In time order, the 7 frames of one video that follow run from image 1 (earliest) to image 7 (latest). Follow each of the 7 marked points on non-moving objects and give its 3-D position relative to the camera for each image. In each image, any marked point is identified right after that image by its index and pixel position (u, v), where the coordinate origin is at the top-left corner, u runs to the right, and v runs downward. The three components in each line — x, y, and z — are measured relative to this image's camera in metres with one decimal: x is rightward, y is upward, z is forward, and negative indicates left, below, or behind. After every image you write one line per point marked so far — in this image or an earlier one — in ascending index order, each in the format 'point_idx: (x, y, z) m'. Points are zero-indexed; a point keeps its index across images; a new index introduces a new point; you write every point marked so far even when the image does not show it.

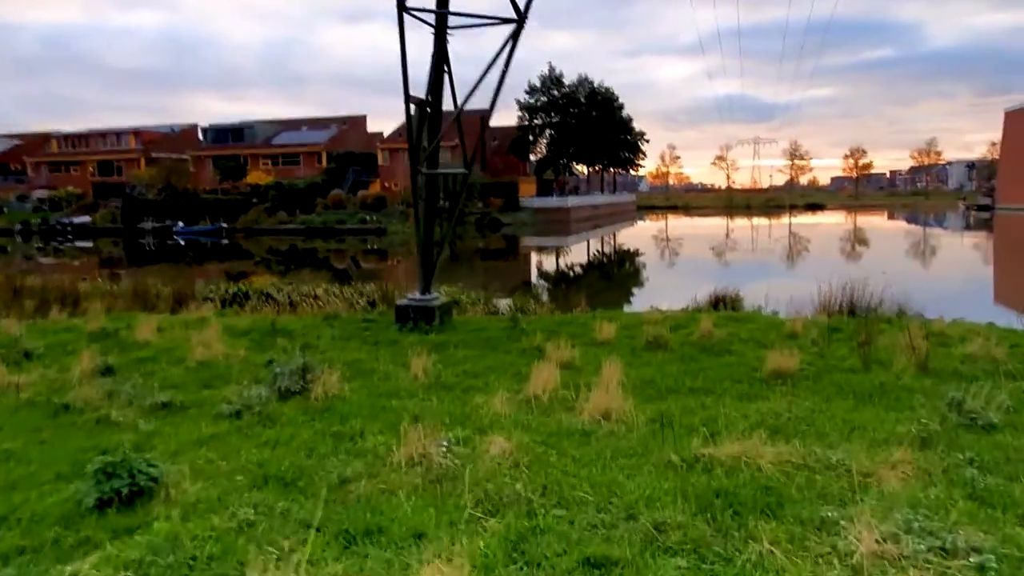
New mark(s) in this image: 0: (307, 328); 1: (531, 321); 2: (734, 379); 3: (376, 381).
0: (-2.6, -0.5, +9.1) m
1: (+0.3, -0.4, +9.6) m
2: (+1.8, -0.8, +6.0) m
3: (-1.1, -0.8, +6.2) m
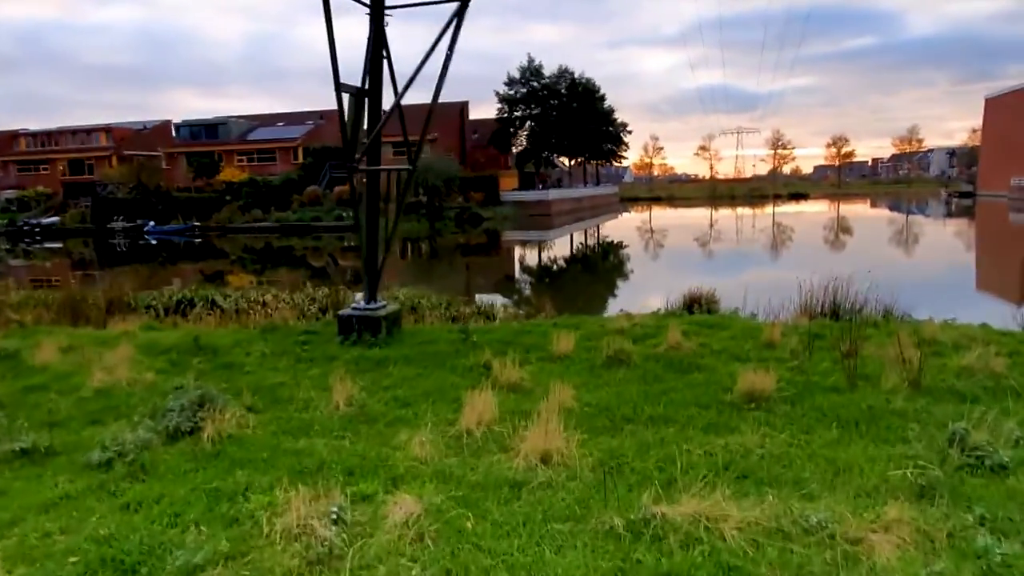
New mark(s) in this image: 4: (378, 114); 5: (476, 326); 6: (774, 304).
0: (-3.1, -0.6, +8.2) m
1: (-0.2, -0.5, +8.7) m
2: (+1.3, -0.8, +5.2) m
3: (-1.6, -0.9, +5.4) m
4: (-1.4, +1.9, +7.9) m
5: (-0.4, -0.5, +9.6) m
6: (+6.7, +0.1, +18.5) m
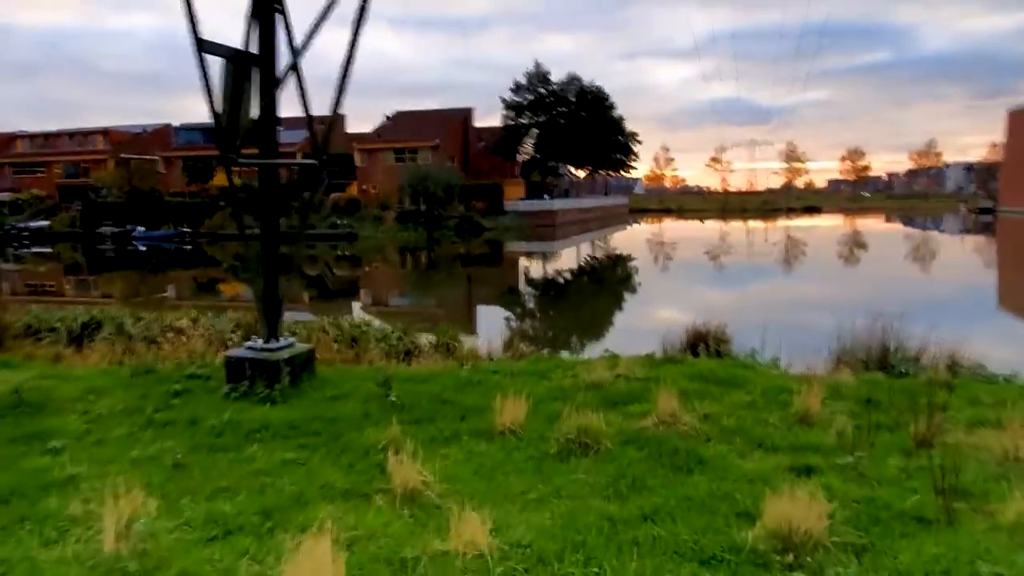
0: (-3.6, -0.9, +6.1) m
1: (-0.7, -0.8, +6.6) m
2: (+0.8, -1.1, +3.1) m
3: (-2.2, -1.2, +3.2) m
4: (-1.9, +1.6, +5.8) m
5: (-0.9, -0.8, +7.5) m
6: (+6.3, -0.5, +16.3) m
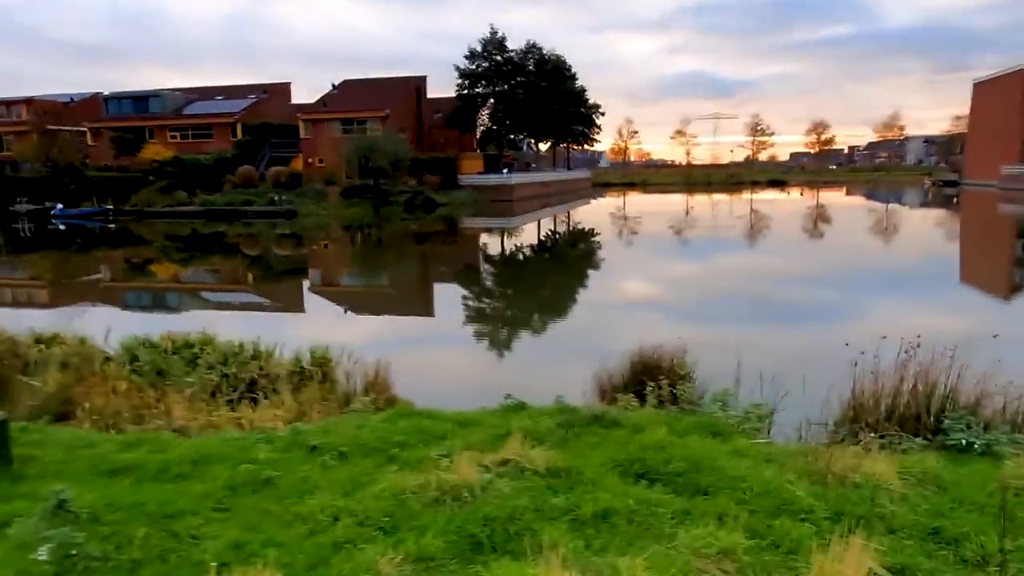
0: (-4.5, -1.1, +3.3) m
1: (-1.7, -1.0, +4.0) m
2: (0.0, -1.4, +0.5) m
3: (-3.0, -1.5, +0.5) m
4: (-2.9, +1.4, +3.0) m
5: (-1.9, -1.0, +4.8) m
6: (+4.9, -0.3, +13.9) m
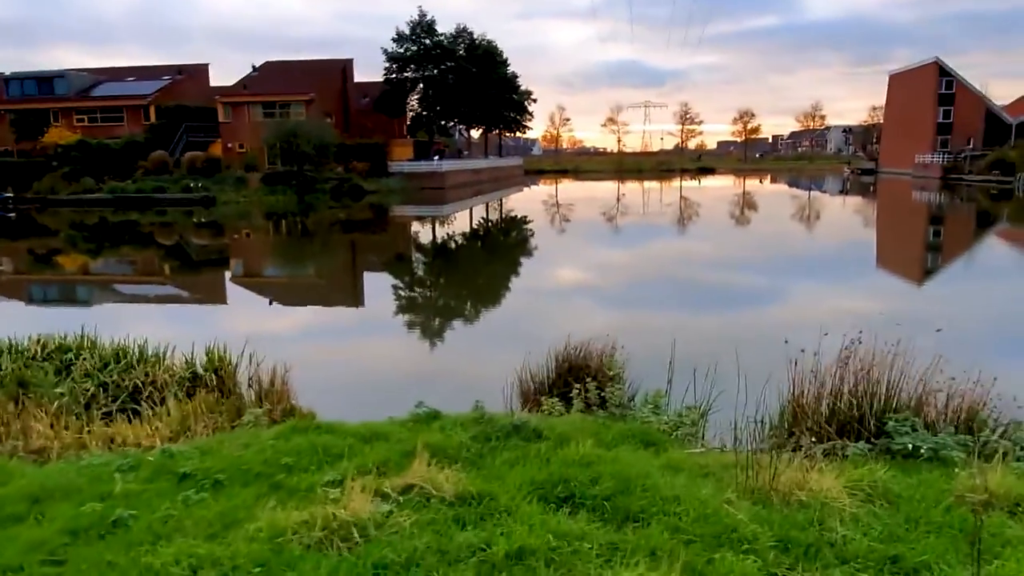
0: (-4.9, -1.2, +2.4) m
1: (-2.1, -1.0, +3.3) m
2: (-0.2, -1.5, 0.0) m
3: (-3.1, -1.6, -0.3) m
4: (-3.2, +1.3, +2.2) m
5: (-2.4, -1.0, +4.1) m
6: (+3.5, 0.0, +13.8) m
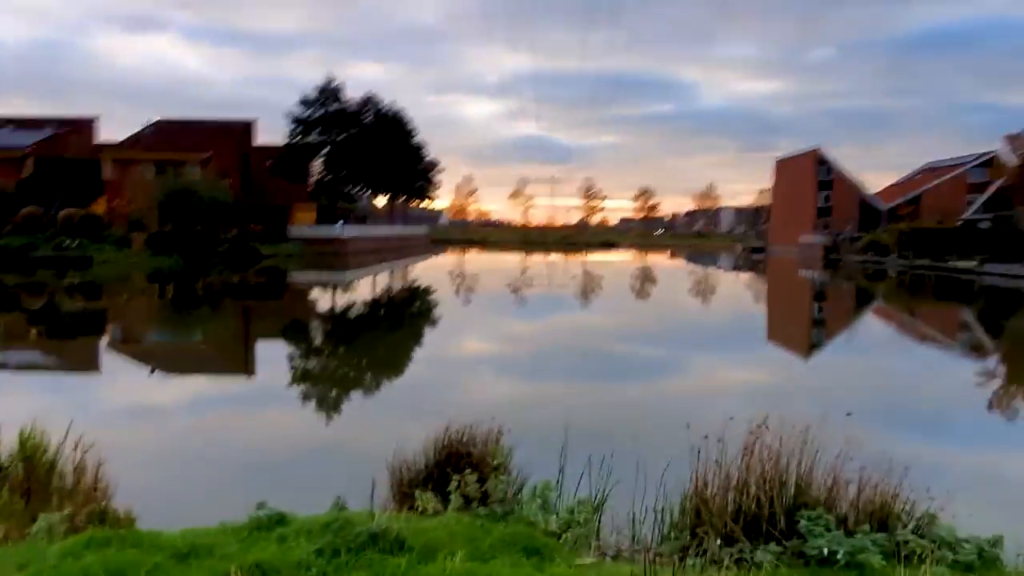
0: (-5.3, -1.3, +1.0) m
1: (-2.7, -1.2, +2.3) m
2: (-0.3, -1.4, -0.8) m
3: (-3.2, -1.4, -1.4) m
4: (-3.6, +1.2, +1.3) m
5: (-3.1, -1.3, +3.0) m
6: (+1.6, -1.4, +13.4) m
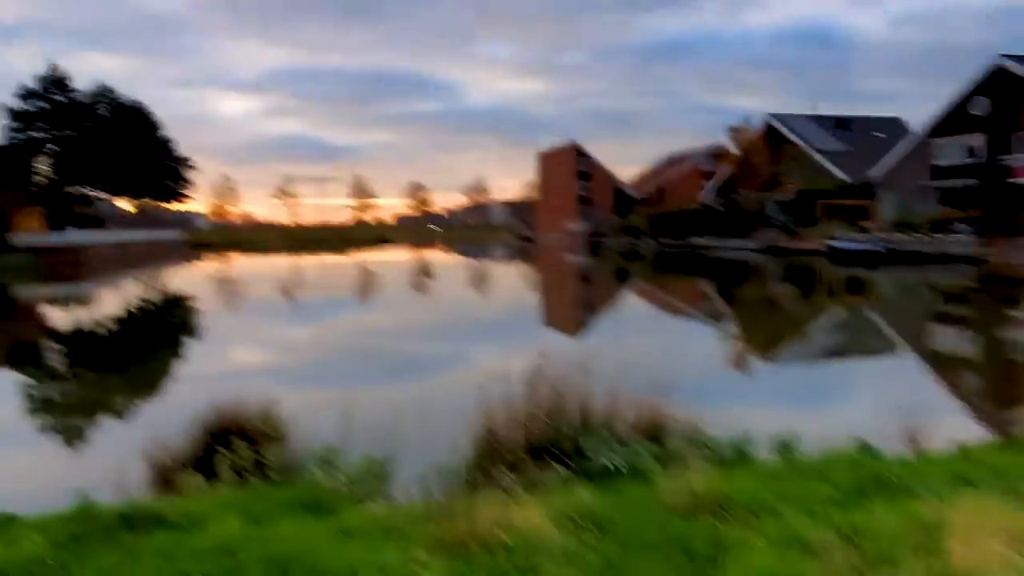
0: (-5.3, -1.3, -0.8) m
1: (-3.1, -1.1, +1.2) m
2: (0.0, -1.1, -1.0) m
3: (-2.6, -1.3, -2.4) m
4: (-3.9, +1.3, 0.0) m
5: (-3.8, -1.2, +1.9) m
6: (-2.4, -1.1, +13.2) m
